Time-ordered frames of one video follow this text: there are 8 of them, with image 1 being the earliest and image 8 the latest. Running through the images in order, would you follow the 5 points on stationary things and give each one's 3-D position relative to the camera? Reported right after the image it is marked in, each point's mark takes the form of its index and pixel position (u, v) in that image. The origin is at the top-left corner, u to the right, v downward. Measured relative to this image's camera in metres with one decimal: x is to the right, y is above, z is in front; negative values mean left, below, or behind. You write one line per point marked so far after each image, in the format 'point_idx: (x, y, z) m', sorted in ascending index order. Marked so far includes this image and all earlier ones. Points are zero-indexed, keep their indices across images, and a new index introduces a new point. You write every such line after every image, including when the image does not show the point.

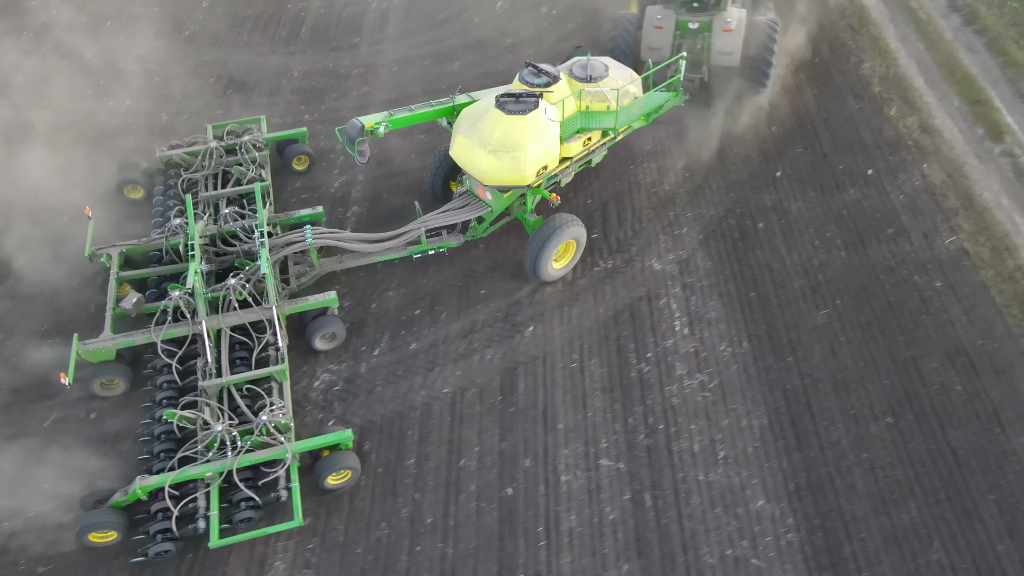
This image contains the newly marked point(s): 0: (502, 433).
0: (-0.1, -1.1, +5.4) m
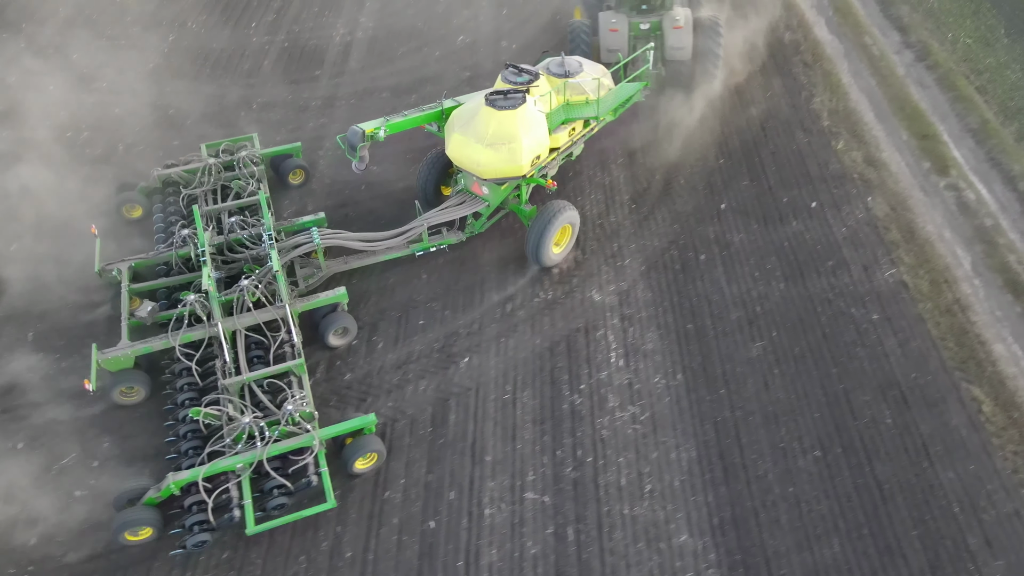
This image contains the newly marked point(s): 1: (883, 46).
0: (-0.6, -1.3, +5.3) m
1: (+4.8, +3.1, +9.4) m
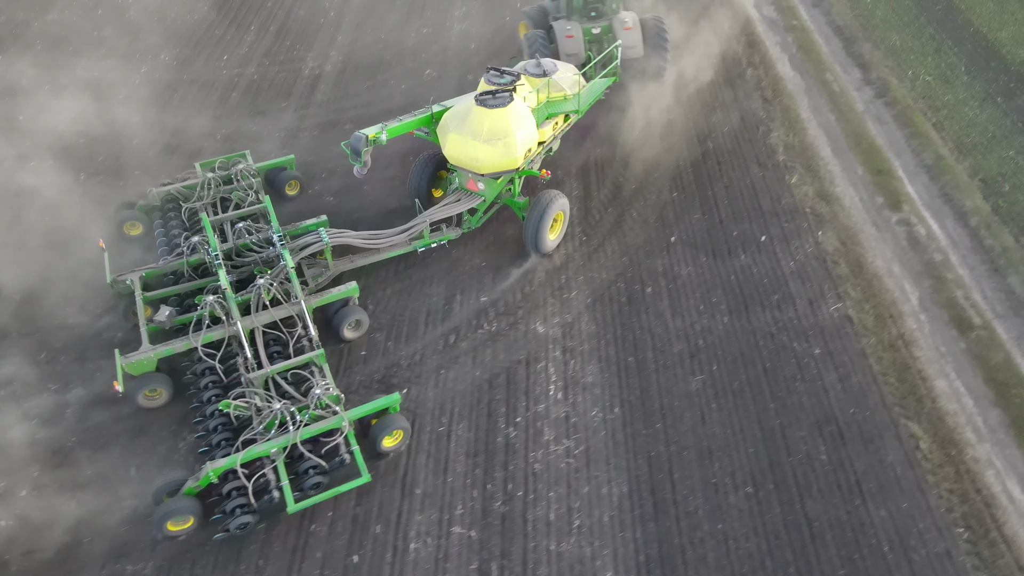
0: (-1.1, -1.5, +5.3) m
1: (+4.3, +2.7, +9.5) m
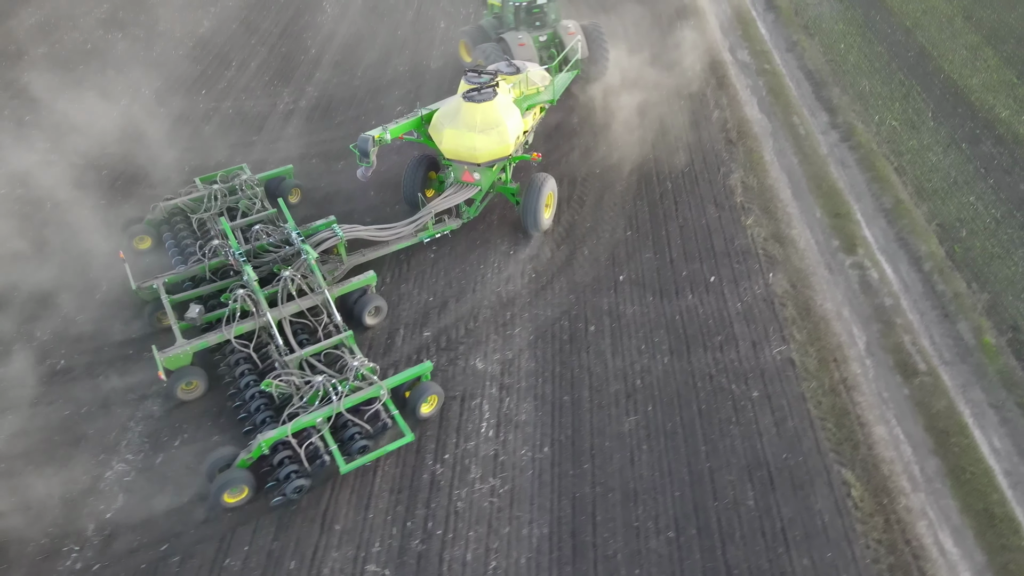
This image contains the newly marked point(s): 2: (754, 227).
0: (-1.7, -1.8, +5.2) m
1: (+3.9, +2.1, +9.5) m
2: (+2.6, +0.7, +7.7) m
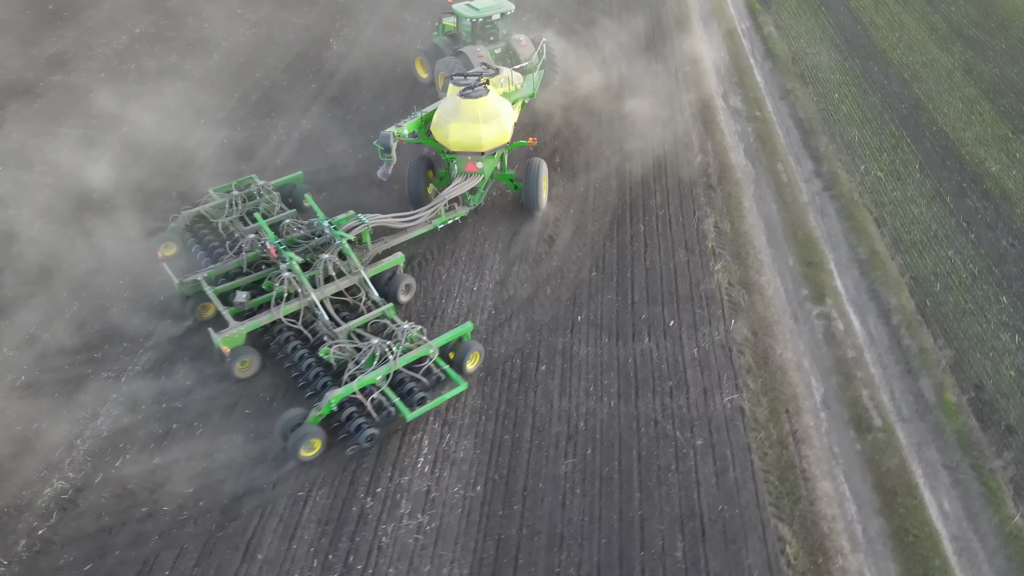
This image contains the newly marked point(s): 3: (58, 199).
0: (-2.3, -1.9, +5.2) m
1: (+3.7, +1.5, +9.5) m
2: (+2.2, +0.2, +7.7) m
3: (-5.8, +1.1, +9.2) m
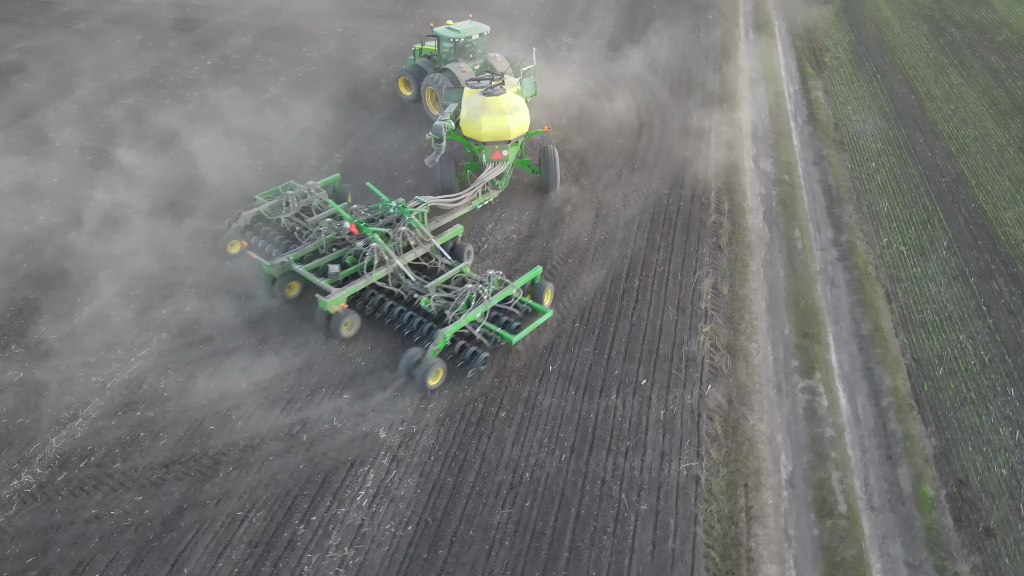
0: (-2.8, -2.0, +5.4) m
1: (+3.8, +0.6, +9.2) m
2: (+2.0, -0.5, +7.5) m
3: (-5.6, +1.0, +9.9) m
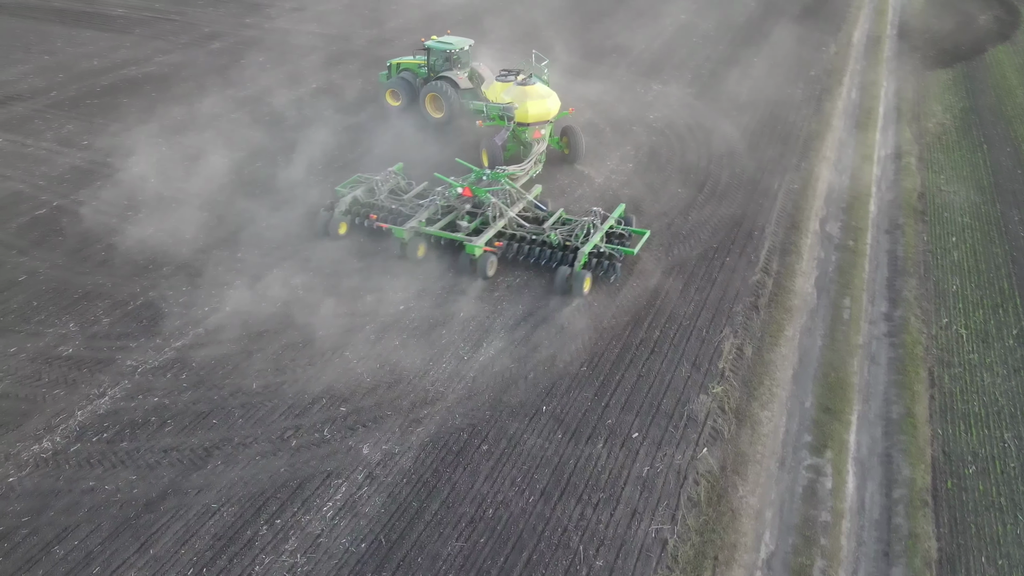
0: (-3.2, -2.0, +5.7) m
1: (+4.1, -0.3, +8.6) m
2: (+2.0, -1.1, +7.1) m
3: (-5.0, +1.1, +10.8) m
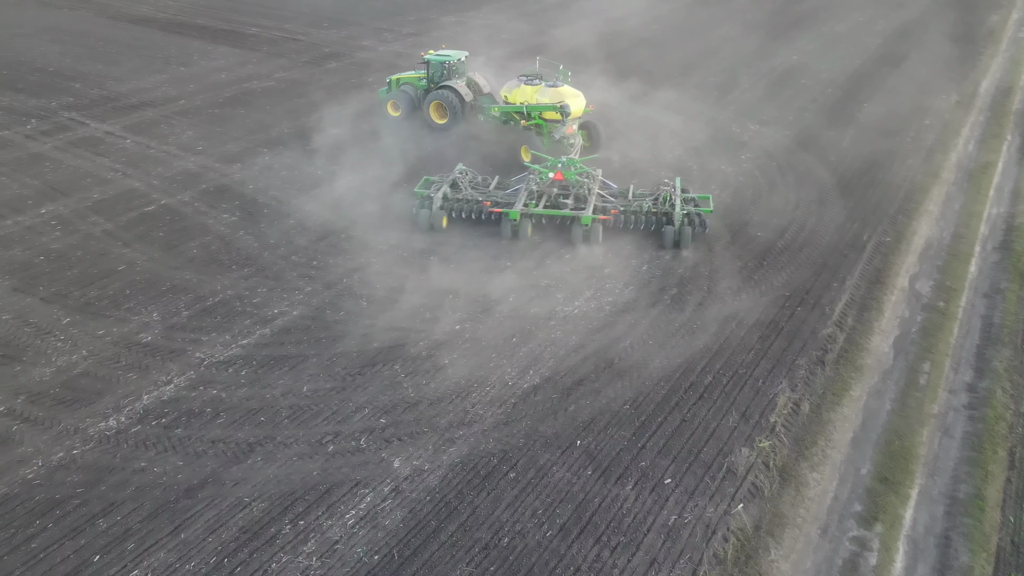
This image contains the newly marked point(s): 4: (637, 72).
0: (-3.1, -1.9, +6.1) m
1: (+4.7, -1.0, +8.0) m
2: (+2.4, -1.5, +6.8) m
3: (-3.9, +1.1, +11.4) m
4: (+3.4, +5.9, +19.9) m
